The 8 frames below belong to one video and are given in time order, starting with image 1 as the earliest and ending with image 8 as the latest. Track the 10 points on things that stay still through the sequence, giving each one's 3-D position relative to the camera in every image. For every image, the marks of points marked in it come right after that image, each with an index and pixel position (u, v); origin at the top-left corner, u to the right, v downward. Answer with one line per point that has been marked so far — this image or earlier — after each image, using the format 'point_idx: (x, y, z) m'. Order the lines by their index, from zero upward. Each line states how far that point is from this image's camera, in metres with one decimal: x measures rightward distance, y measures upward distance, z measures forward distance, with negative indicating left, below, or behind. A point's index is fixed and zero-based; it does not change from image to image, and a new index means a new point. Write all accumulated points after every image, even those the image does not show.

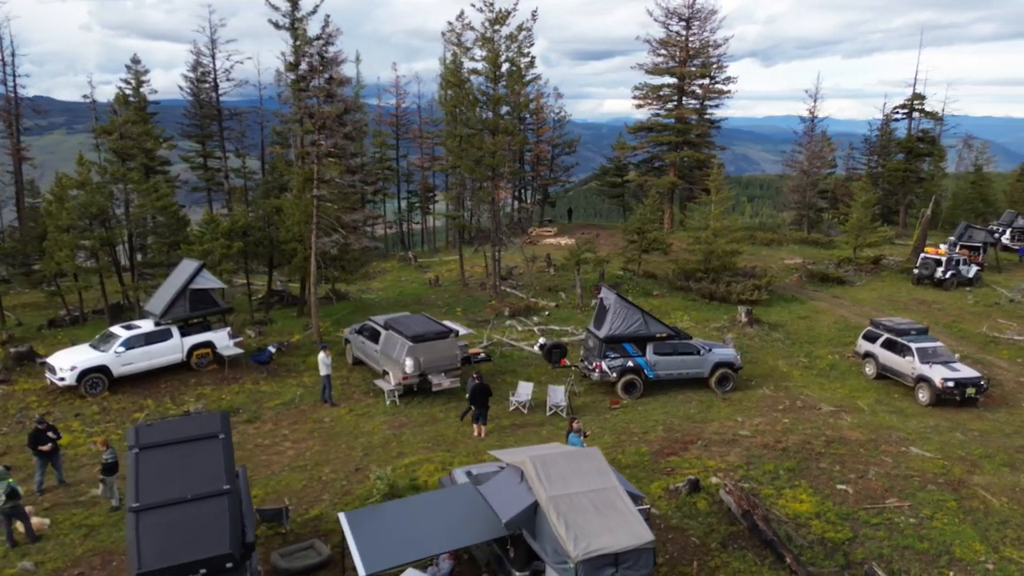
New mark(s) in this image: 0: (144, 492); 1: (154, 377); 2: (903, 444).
0: (-4.3, -2.4, +8.8) m
1: (-9.0, -2.2, +18.9) m
2: (+8.7, -3.4, +16.5) m
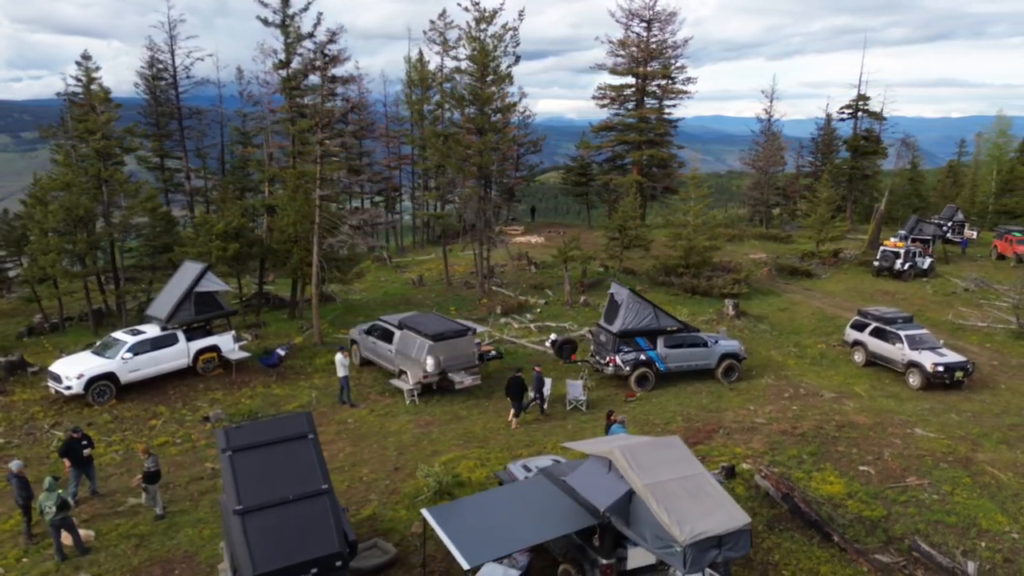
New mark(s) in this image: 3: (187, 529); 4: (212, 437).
0: (-3.1, -2.4, +8.7) m
1: (-8.6, -2.3, +18.3) m
2: (+9.3, -3.2, +17.4) m
3: (-5.2, -3.9, +12.1) m
4: (-6.2, -3.1, +15.7) m
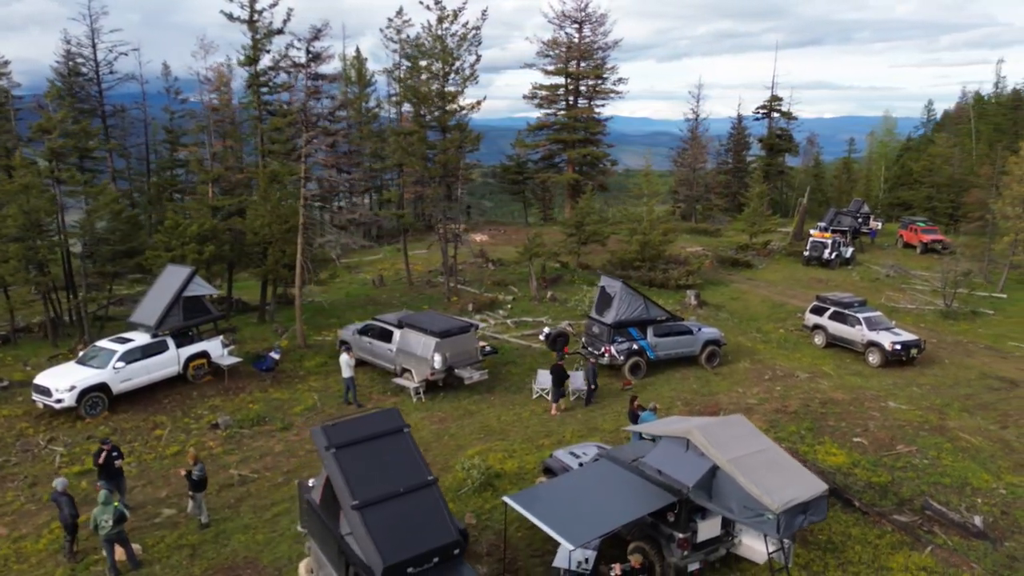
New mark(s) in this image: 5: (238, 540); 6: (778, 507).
0: (-1.8, -2.3, +8.7) m
1: (-8.5, -2.4, +17.6) m
2: (+9.4, -2.8, +19.0) m
3: (-4.3, -3.9, +11.9) m
4: (-5.8, -3.2, +15.2) m
5: (-4.3, -3.9, +11.7) m
6: (+3.3, -2.7, +9.1) m
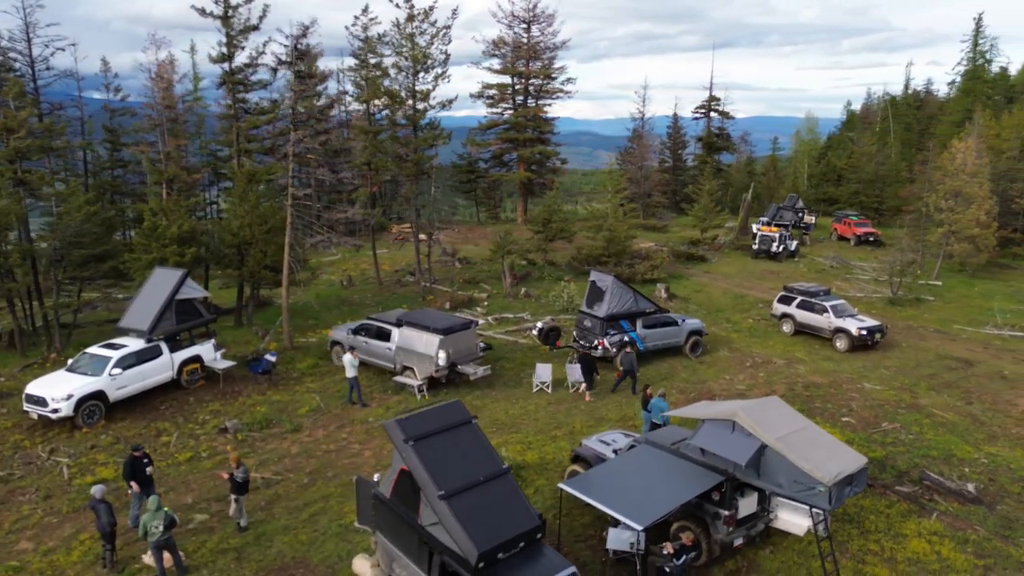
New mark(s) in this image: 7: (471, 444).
0: (-0.9, -2.3, +8.9) m
1: (-8.4, -2.5, +17.0) m
2: (+9.3, -2.5, +20.1) m
3: (-3.6, -3.9, +11.8) m
4: (-5.4, -3.2, +15.0) m
5: (-3.6, -3.9, +11.6) m
6: (+4.1, -2.5, +9.8) m
7: (-0.5, -2.0, +9.4) m
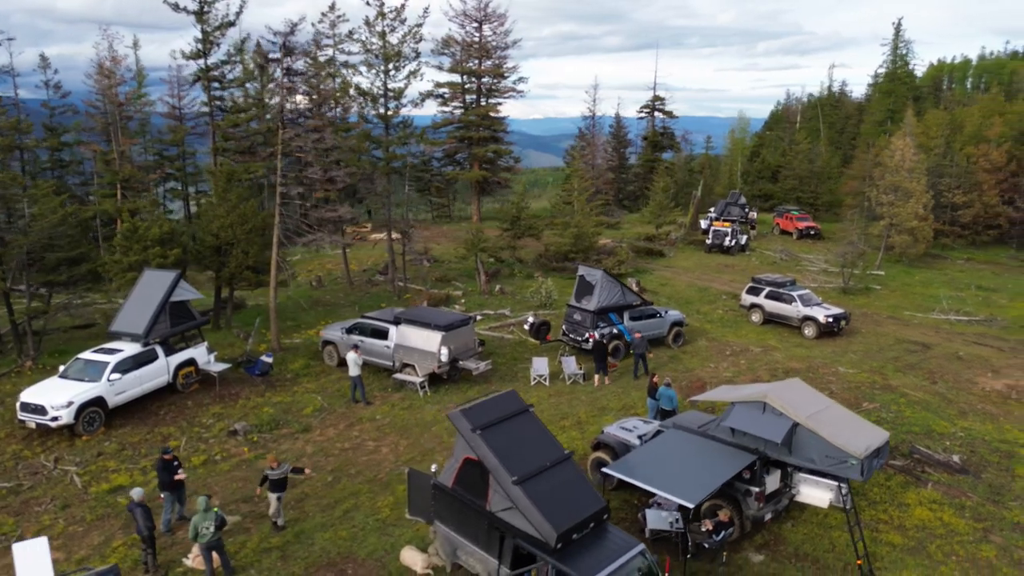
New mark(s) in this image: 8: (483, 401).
0: (0.0, -2.2, +9.1) m
1: (-8.2, -2.6, +16.6) m
2: (+9.1, -2.2, +21.3) m
3: (-3.0, -3.9, +11.8) m
4: (-5.1, -3.2, +14.8) m
5: (-2.9, -3.9, +11.6) m
6: (+4.9, -2.3, +10.5) m
7: (+0.3, -1.9, +9.7) m
8: (-0.4, -1.5, +9.8) m
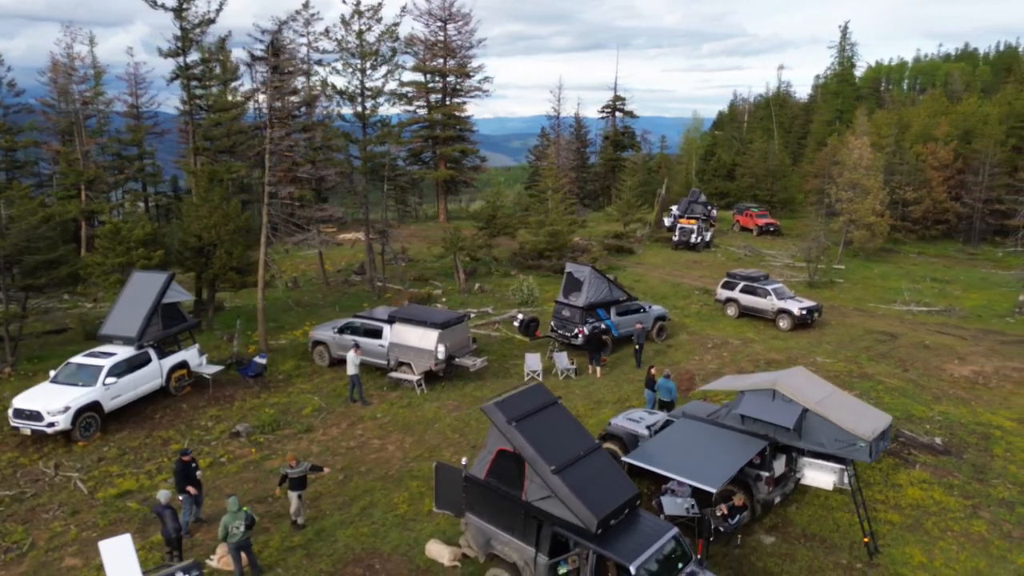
0: (+0.4, -2.1, +9.3) m
1: (-8.2, -2.6, +16.3) m
2: (+8.7, -2.0, +22.0) m
3: (-2.7, -3.8, +11.8) m
4: (-5.0, -3.2, +14.7) m
5: (-2.6, -3.9, +11.7) m
6: (+5.3, -2.2, +11.0) m
7: (+0.7, -1.8, +10.0) m
8: (0.0, -1.4, +10.0) m
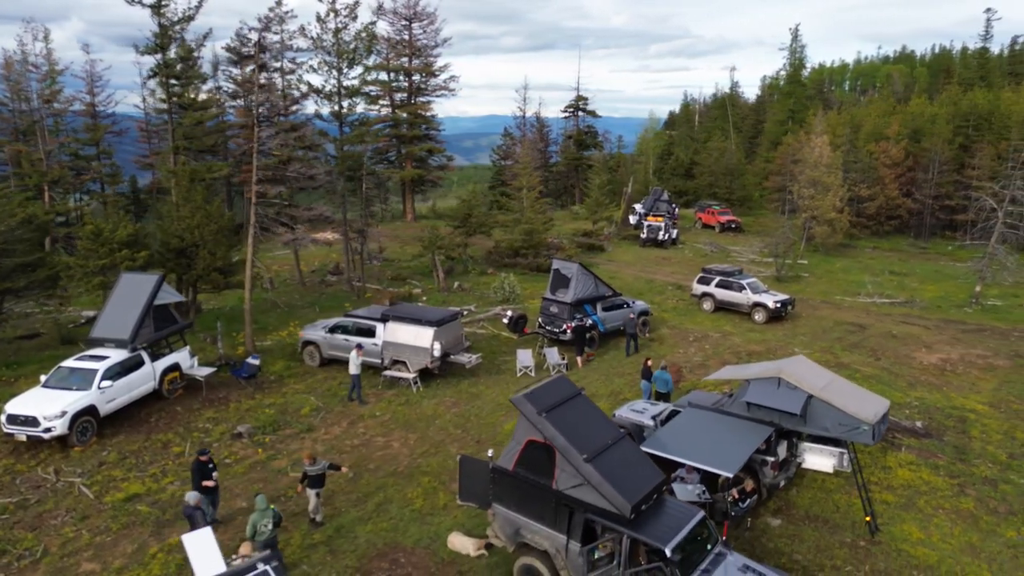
0: (+0.8, -2.0, +9.6) m
1: (-8.2, -2.7, +16.0) m
2: (+8.4, -1.8, +22.8) m
3: (-2.4, -3.8, +11.9) m
4: (-4.9, -3.2, +14.6) m
5: (-2.3, -3.8, +11.7) m
6: (+5.6, -2.0, +11.5) m
7: (+1.0, -1.7, +10.2) m
8: (+0.4, -1.3, +10.3) m
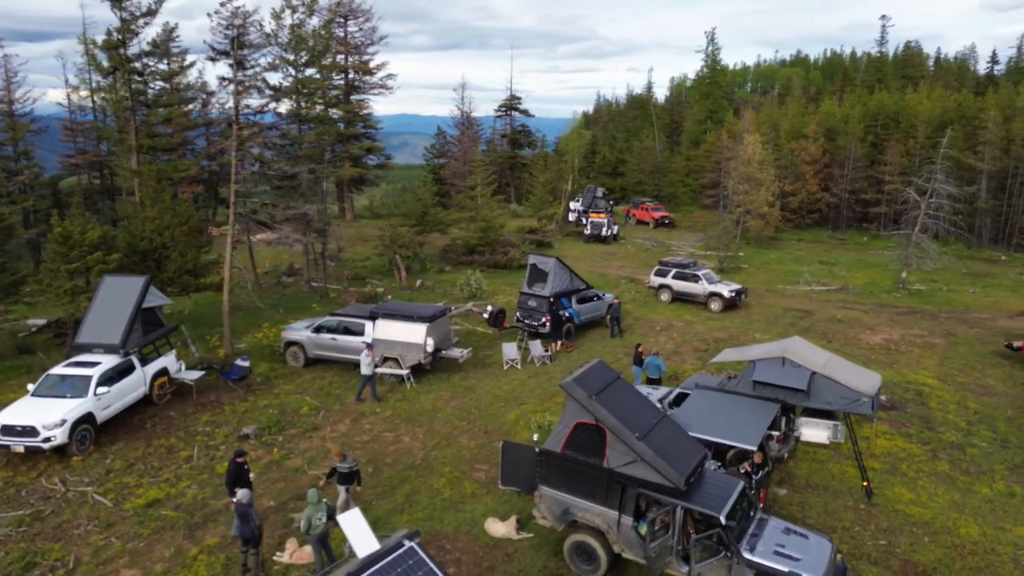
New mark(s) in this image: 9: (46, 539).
0: (+1.6, -1.8, +10.1) m
1: (-8.1, -2.7, +15.5) m
2: (+7.6, -1.5, +24.1) m
3: (-1.9, -3.7, +12.0) m
4: (-4.6, -3.1, +14.5) m
5: (-1.8, -3.7, +11.9) m
6: (+6.0, -1.7, +12.6) m
7: (+1.7, -1.5, +10.8) m
8: (+1.0, -1.2, +10.8) m
9: (-7.0, -3.8, +11.2) m
